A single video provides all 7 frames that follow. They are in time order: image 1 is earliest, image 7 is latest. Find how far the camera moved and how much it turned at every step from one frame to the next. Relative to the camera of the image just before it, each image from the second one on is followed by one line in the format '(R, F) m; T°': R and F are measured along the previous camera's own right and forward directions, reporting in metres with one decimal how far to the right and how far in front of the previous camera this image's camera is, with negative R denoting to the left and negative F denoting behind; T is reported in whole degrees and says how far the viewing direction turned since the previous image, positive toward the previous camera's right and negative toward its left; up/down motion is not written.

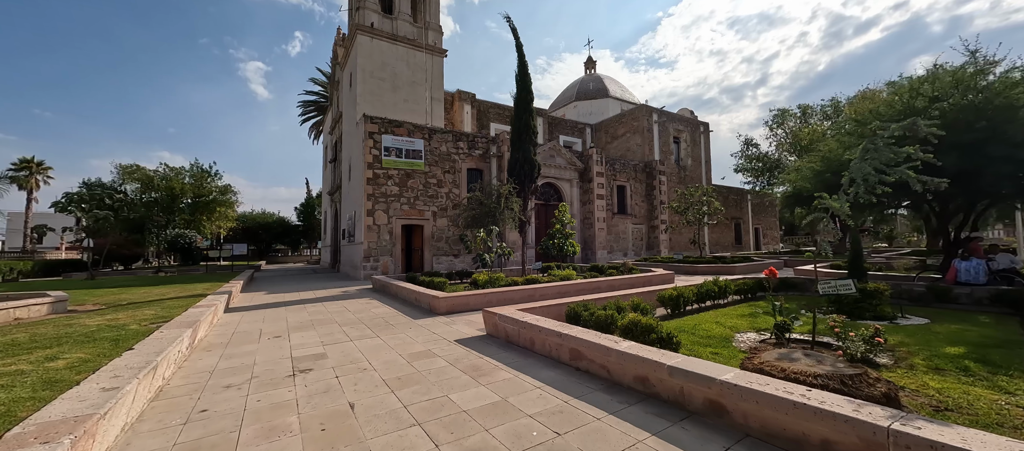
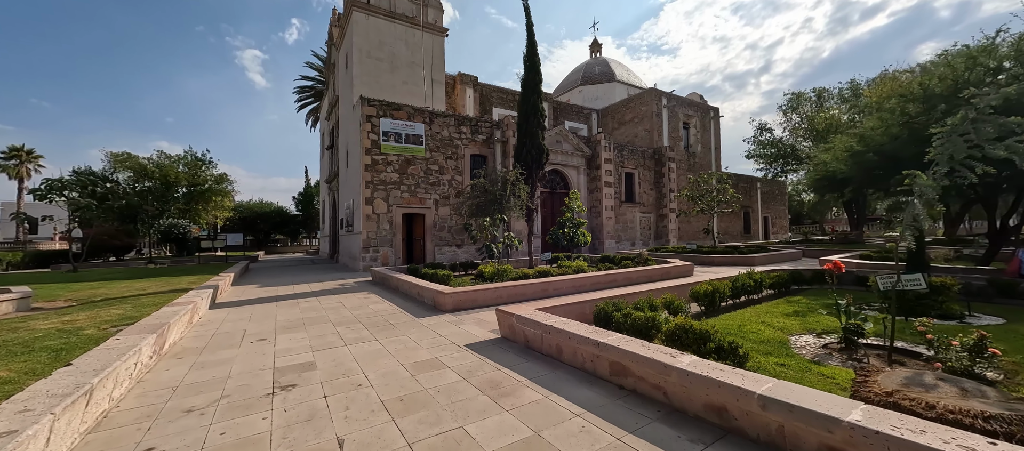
(-0.3, +0.8) m; 0°
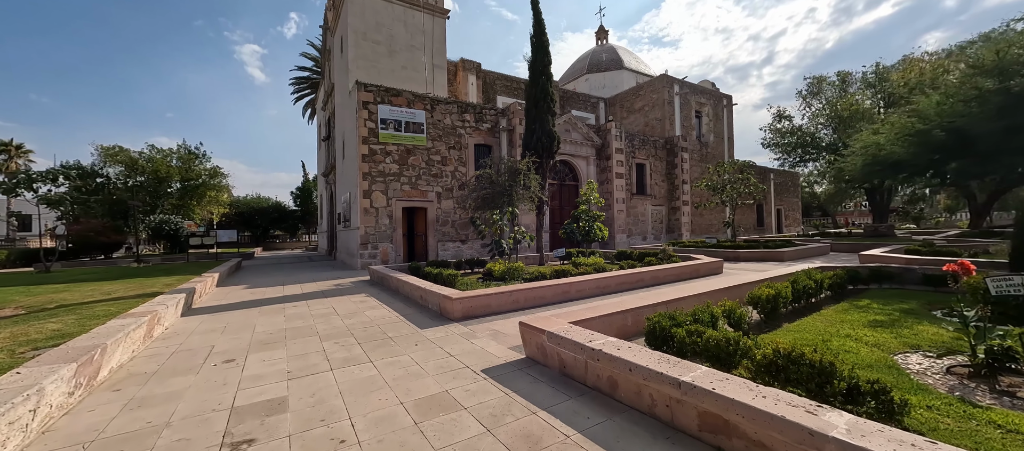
(-0.3, +1.1) m; 0°
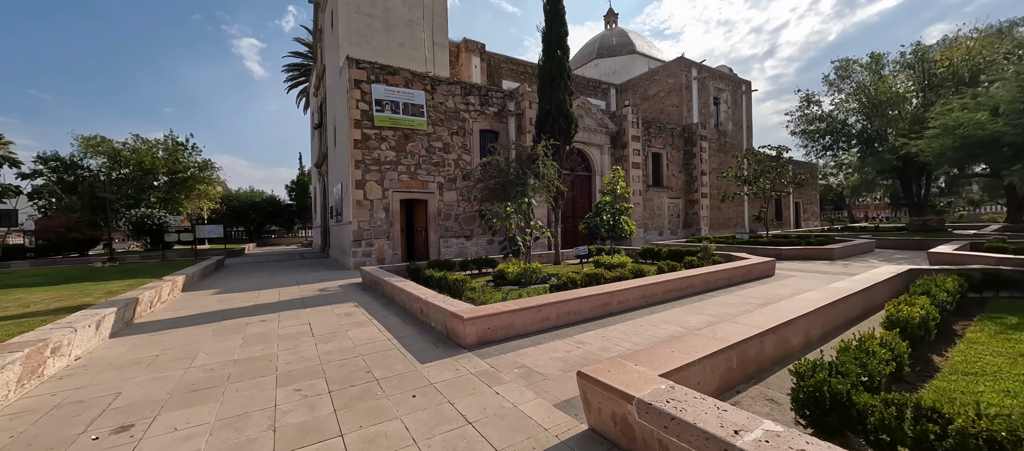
(-0.4, +1.6) m; 0°
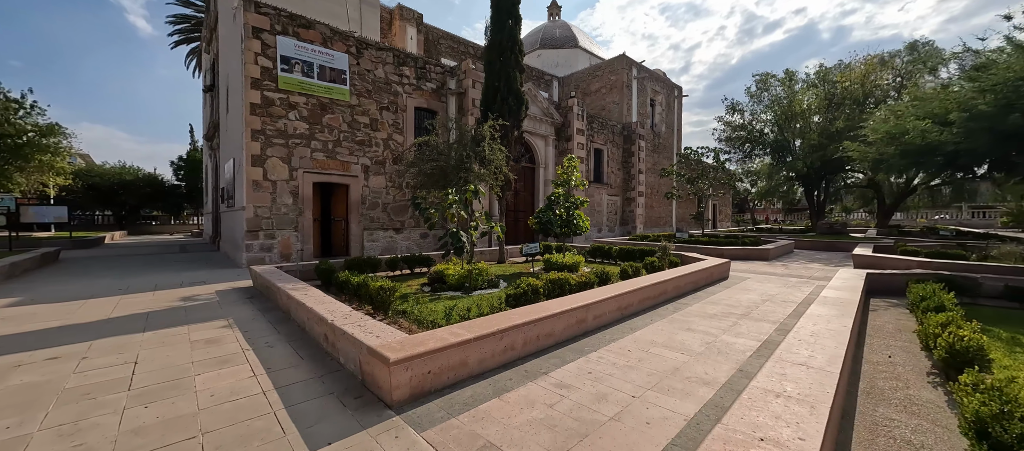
(-0.2, +1.5) m; +11°
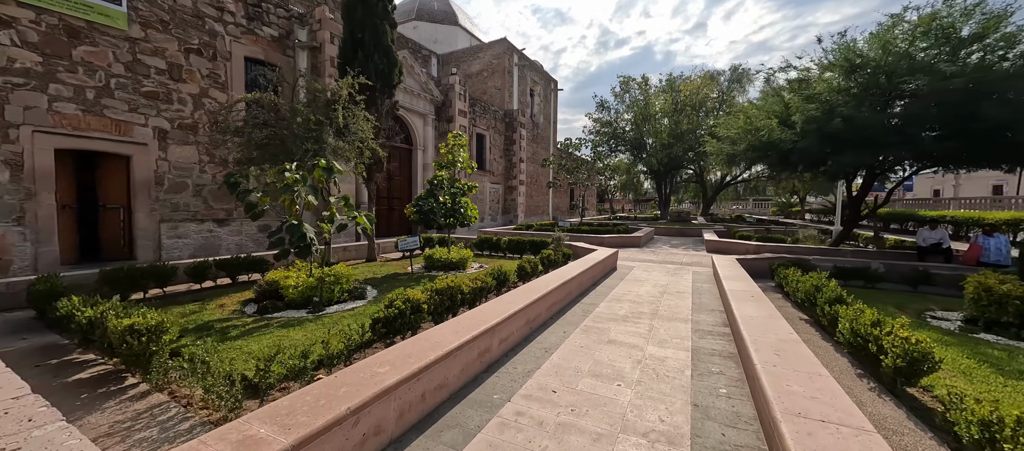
(+0.1, +1.4) m; +19°
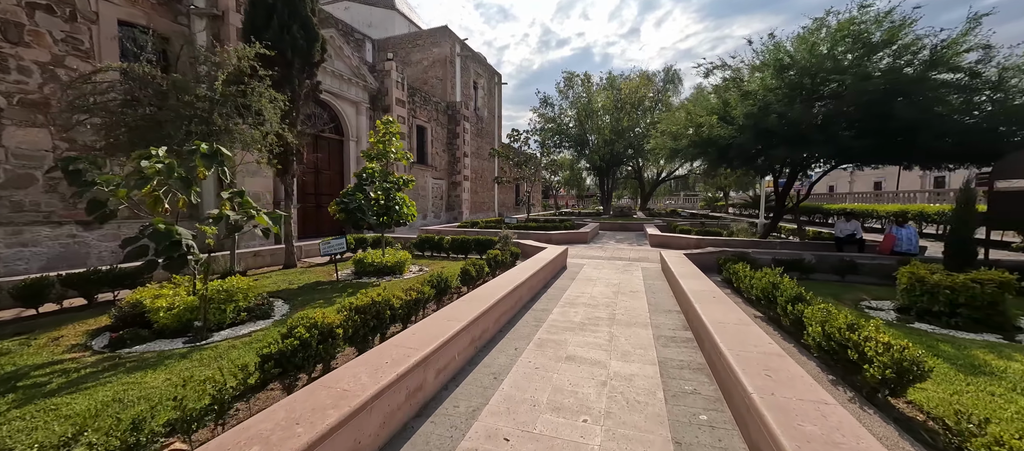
(+0.1, +0.6) m; +9°
